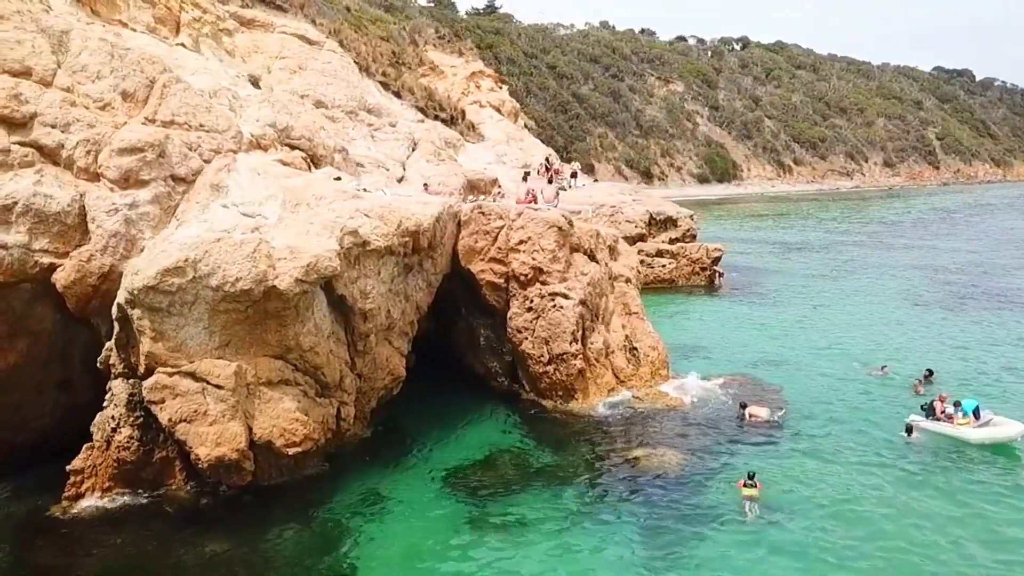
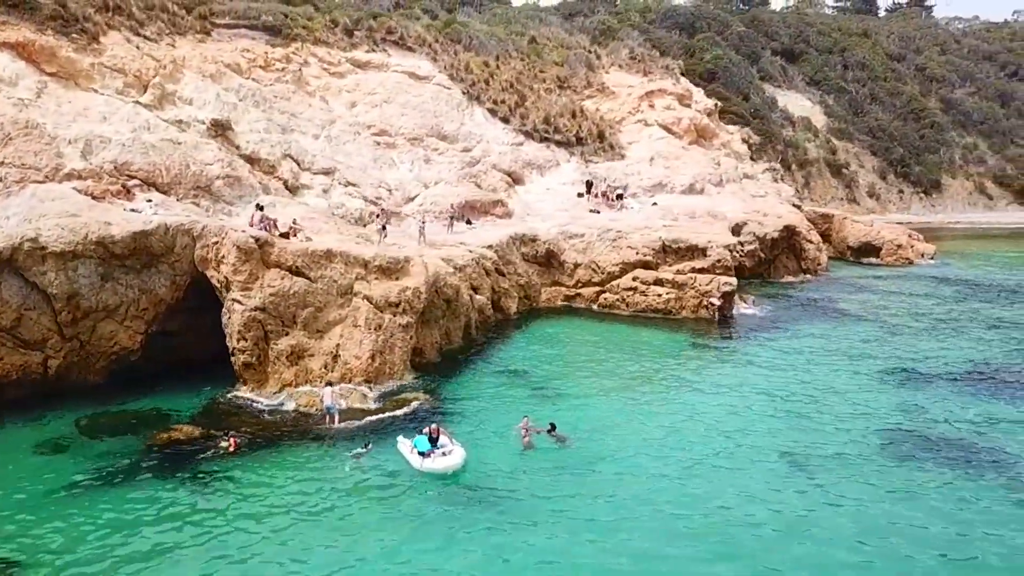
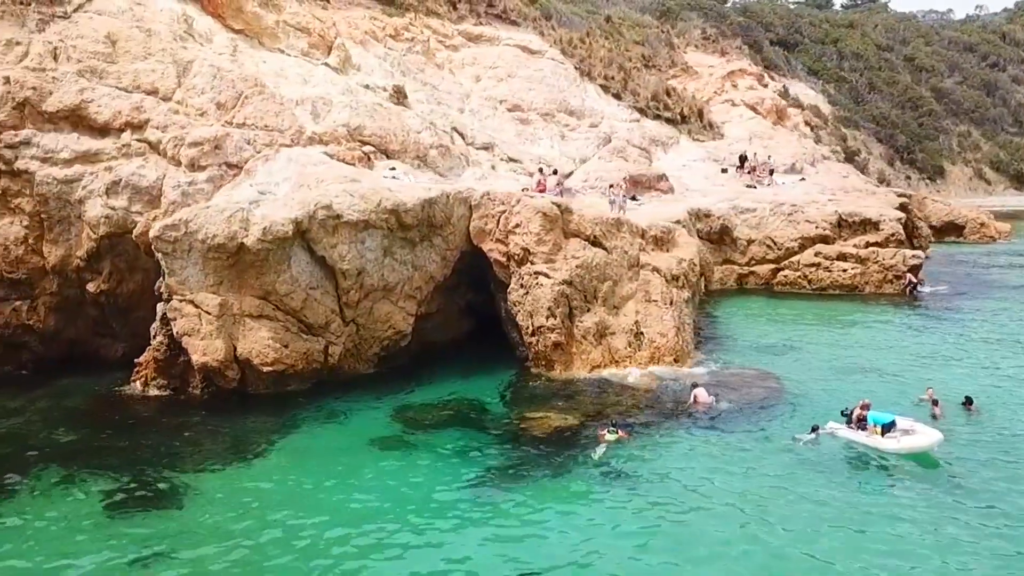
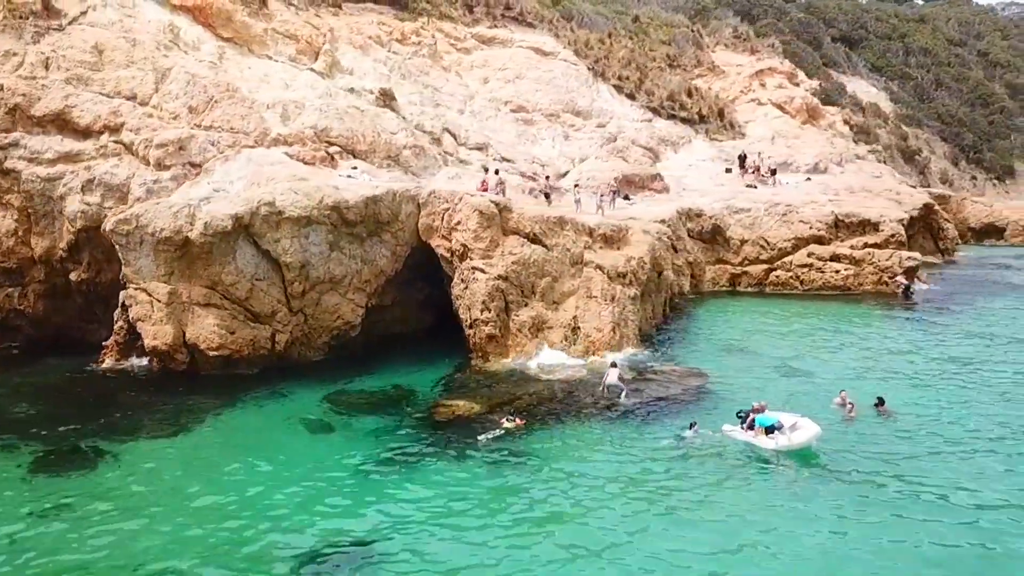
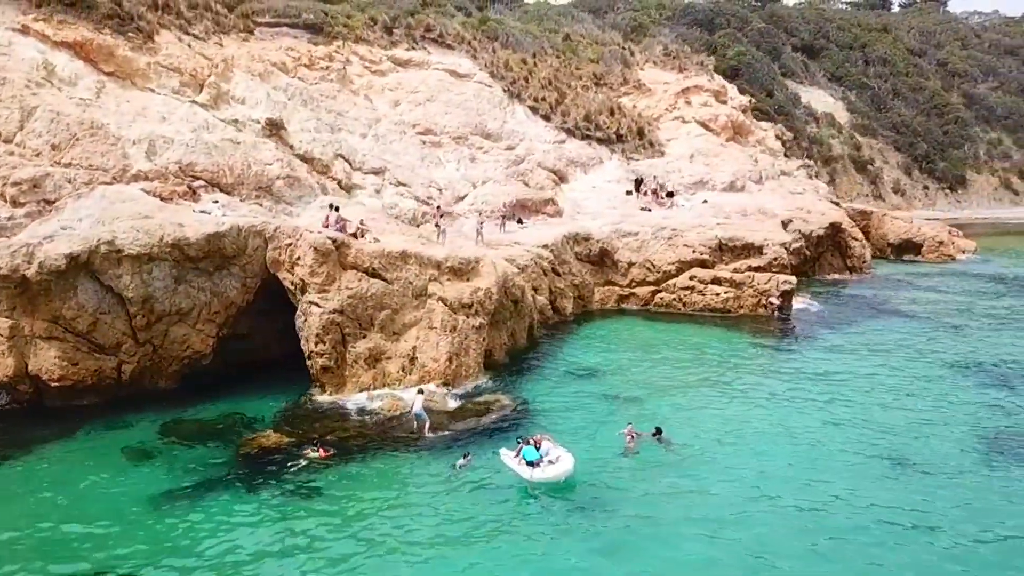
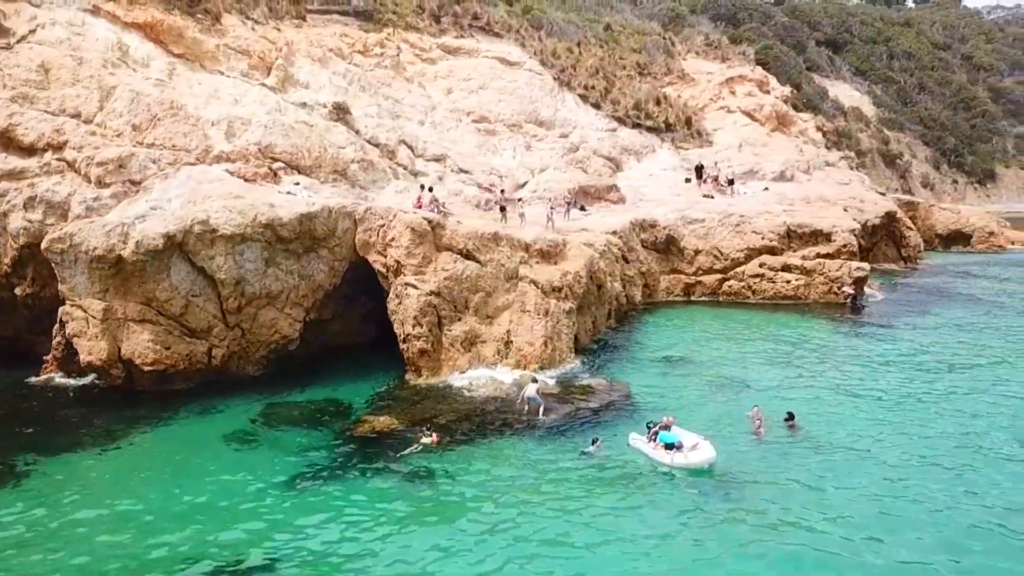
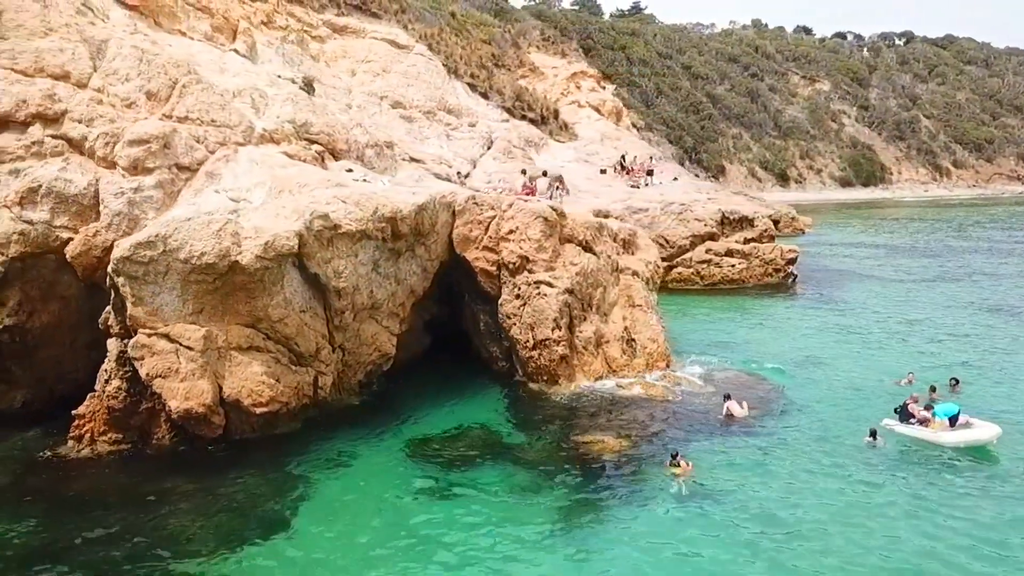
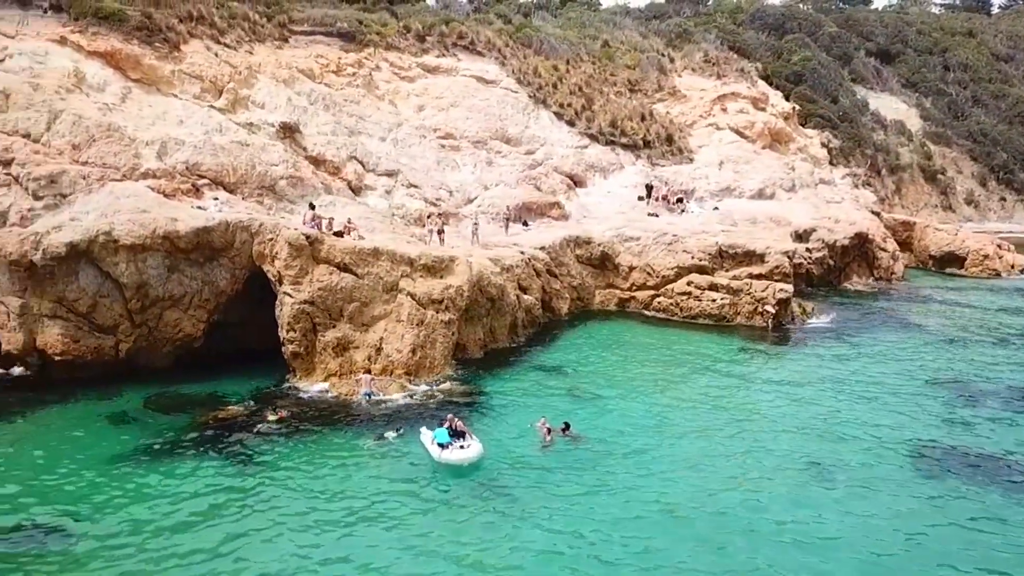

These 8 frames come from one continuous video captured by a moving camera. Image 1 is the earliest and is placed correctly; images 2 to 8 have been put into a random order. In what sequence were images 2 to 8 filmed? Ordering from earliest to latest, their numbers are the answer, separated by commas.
7, 3, 4, 6, 5, 2, 8
